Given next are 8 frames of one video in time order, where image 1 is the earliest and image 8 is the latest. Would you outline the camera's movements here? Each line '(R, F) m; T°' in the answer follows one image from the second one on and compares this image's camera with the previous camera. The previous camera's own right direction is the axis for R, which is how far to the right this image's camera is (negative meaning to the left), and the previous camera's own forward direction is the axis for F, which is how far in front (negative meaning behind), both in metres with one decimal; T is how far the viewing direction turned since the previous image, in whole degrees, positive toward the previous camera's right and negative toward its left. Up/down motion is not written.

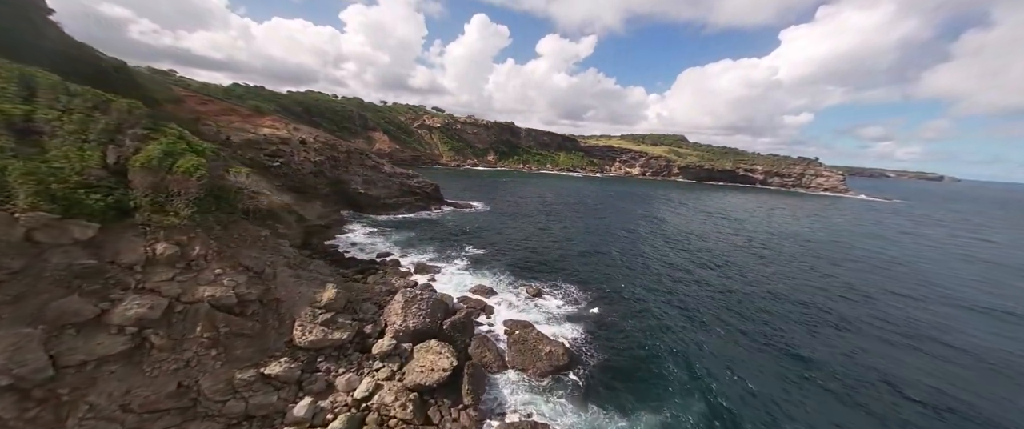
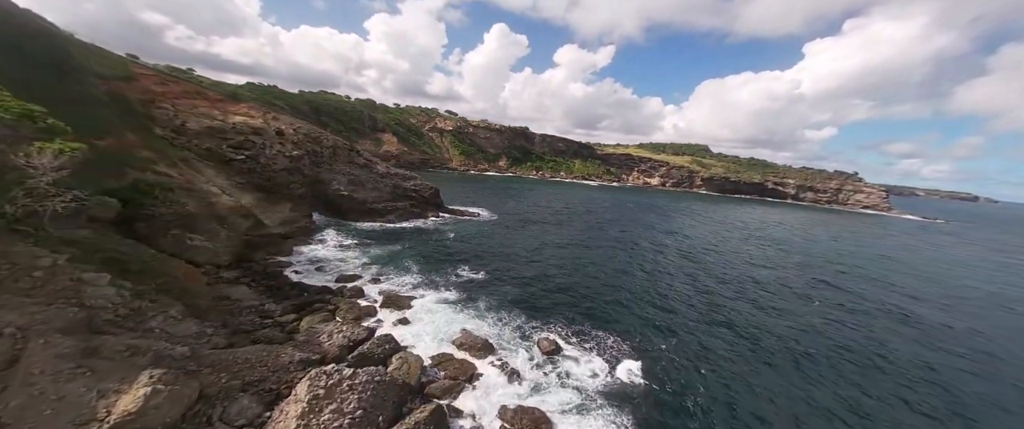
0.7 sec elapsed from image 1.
(+0.1, +8.7) m; -2°
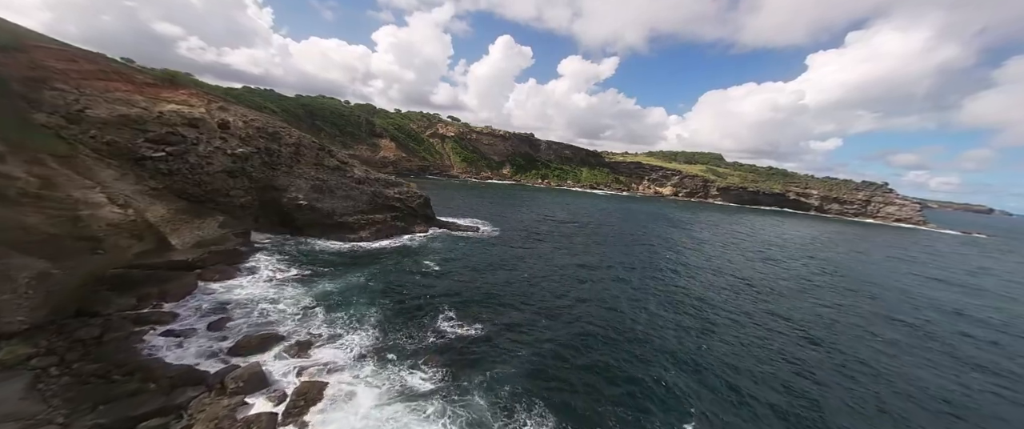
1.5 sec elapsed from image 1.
(-0.4, +9.4) m; -1°
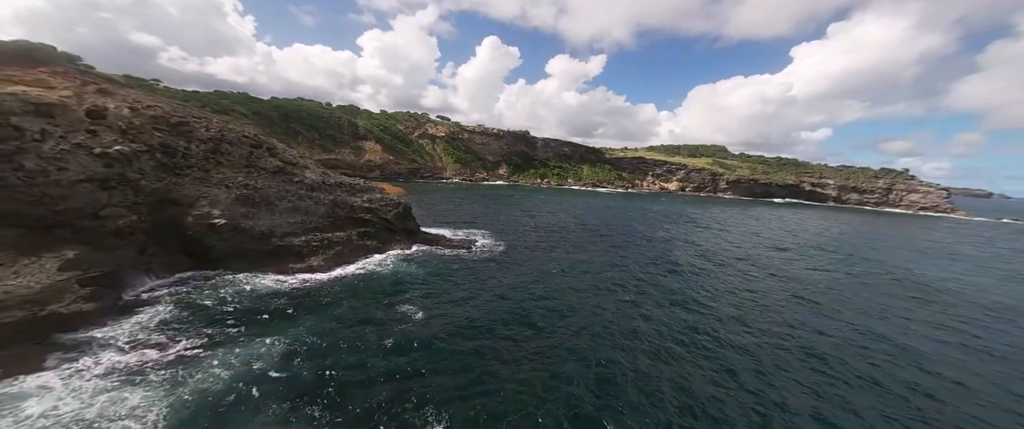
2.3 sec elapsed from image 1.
(-1.2, +9.6) m; +1°
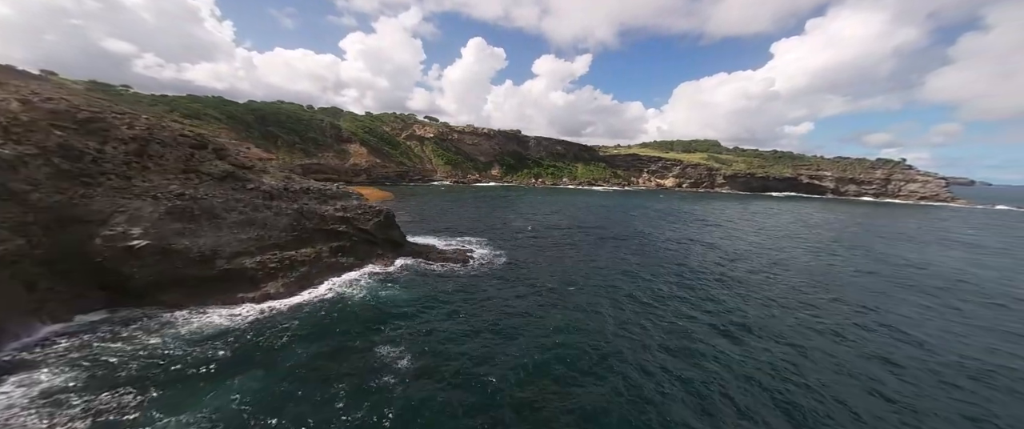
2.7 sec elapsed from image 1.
(-0.8, +4.4) m; +2°
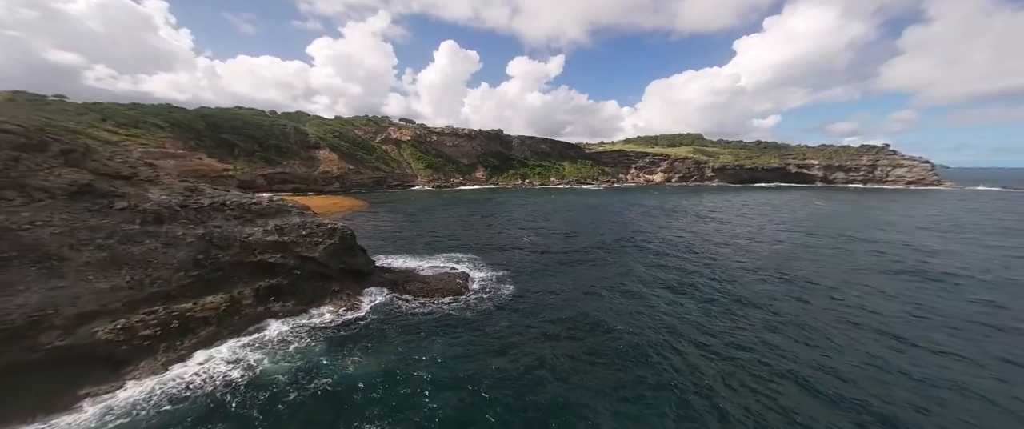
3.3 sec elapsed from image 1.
(-1.4, +6.8) m; +3°
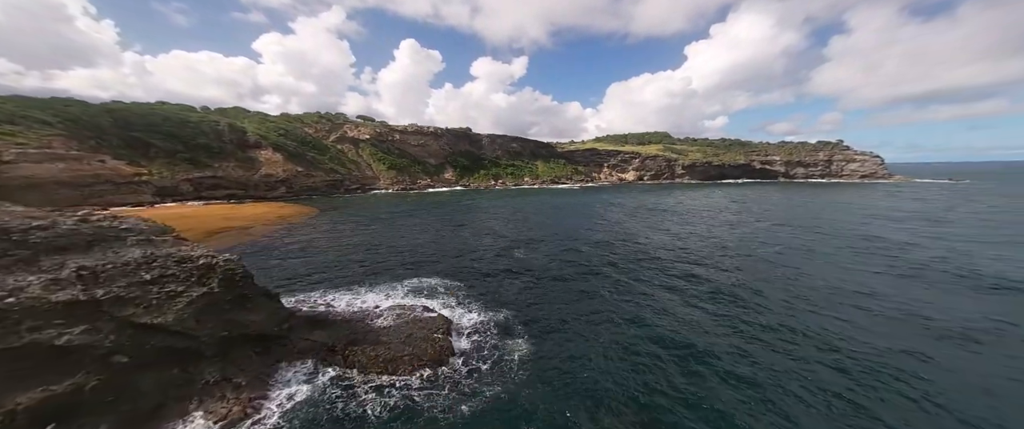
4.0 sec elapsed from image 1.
(-1.5, +6.8) m; +6°
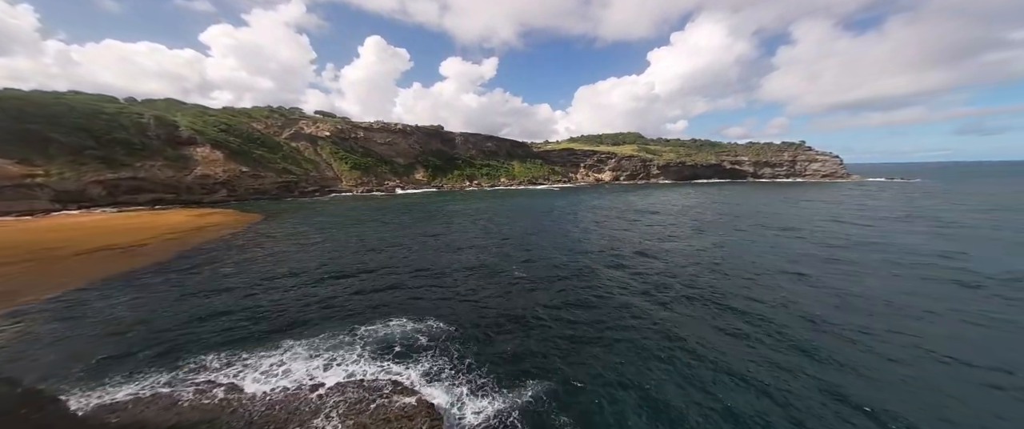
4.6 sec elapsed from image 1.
(-1.6, +5.4) m; +5°
